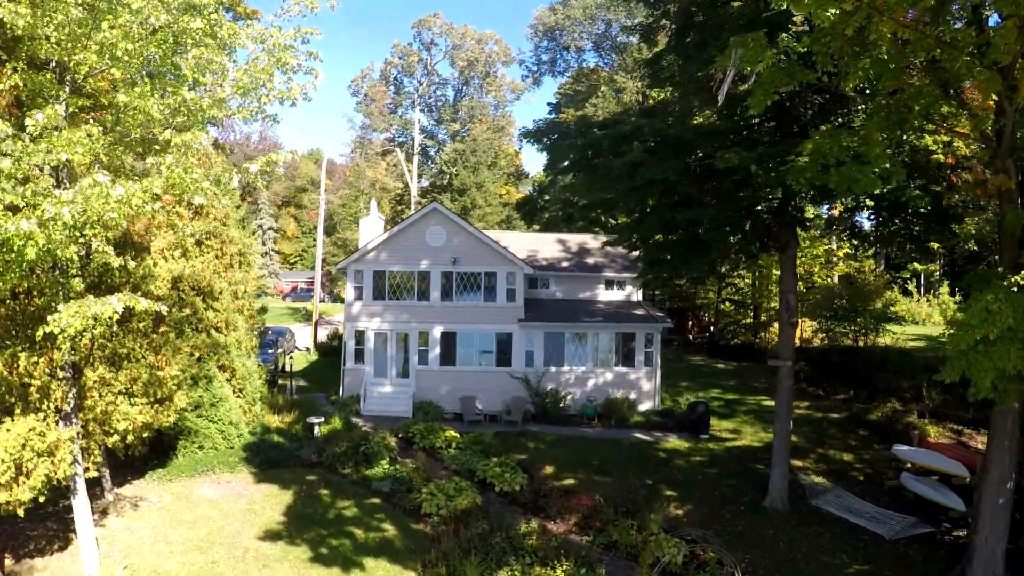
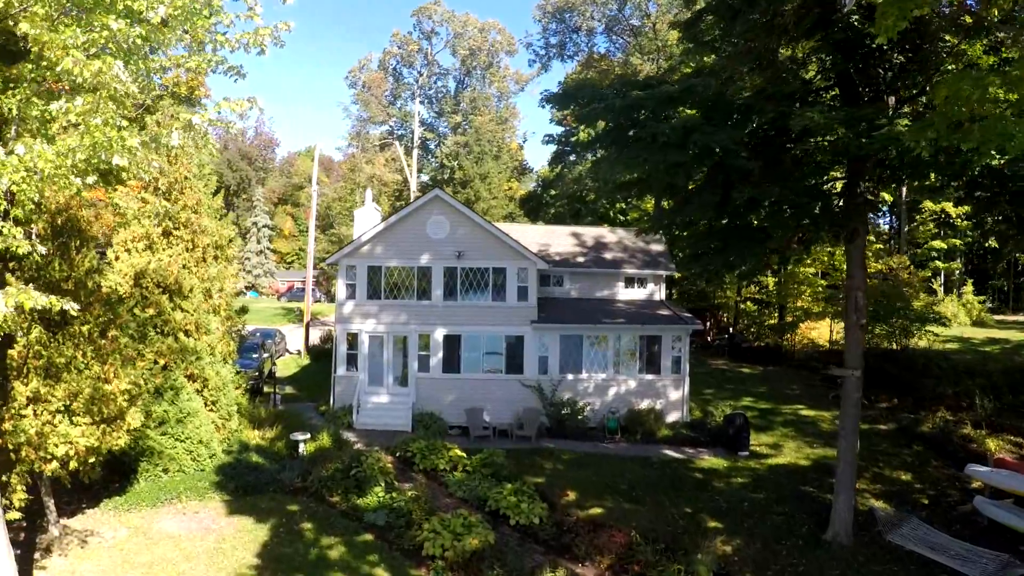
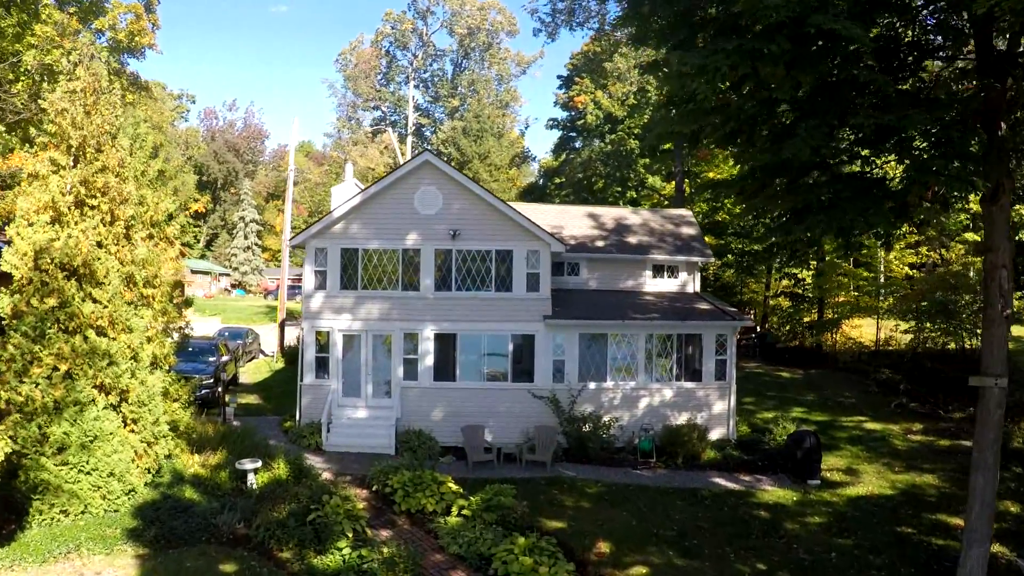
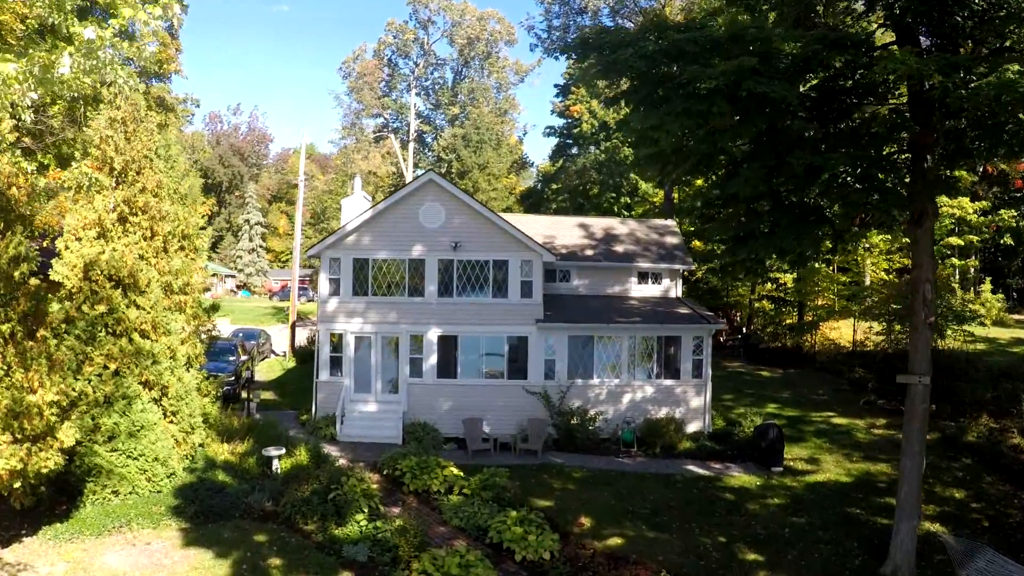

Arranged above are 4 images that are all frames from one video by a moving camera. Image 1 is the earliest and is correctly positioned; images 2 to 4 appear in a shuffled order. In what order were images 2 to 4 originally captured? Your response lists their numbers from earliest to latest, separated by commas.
2, 4, 3
